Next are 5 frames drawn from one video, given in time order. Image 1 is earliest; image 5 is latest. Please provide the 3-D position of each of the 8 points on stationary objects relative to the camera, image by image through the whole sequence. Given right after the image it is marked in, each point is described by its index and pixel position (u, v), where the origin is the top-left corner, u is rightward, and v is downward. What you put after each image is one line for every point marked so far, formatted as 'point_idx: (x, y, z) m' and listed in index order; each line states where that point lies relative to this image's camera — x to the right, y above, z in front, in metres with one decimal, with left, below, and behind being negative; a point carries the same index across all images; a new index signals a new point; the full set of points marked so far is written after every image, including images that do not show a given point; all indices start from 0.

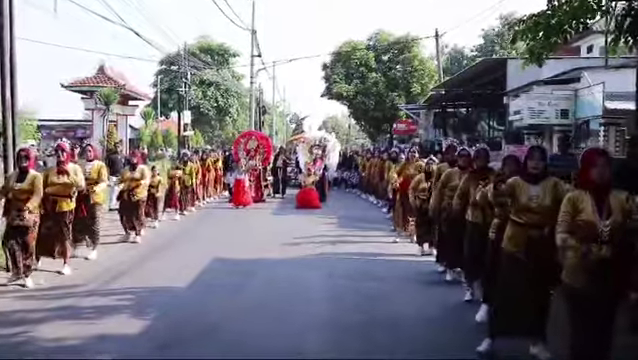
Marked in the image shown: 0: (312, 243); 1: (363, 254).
0: (-0.1, -1.0, +15.6) m
1: (+0.6, -1.1, +14.0) m
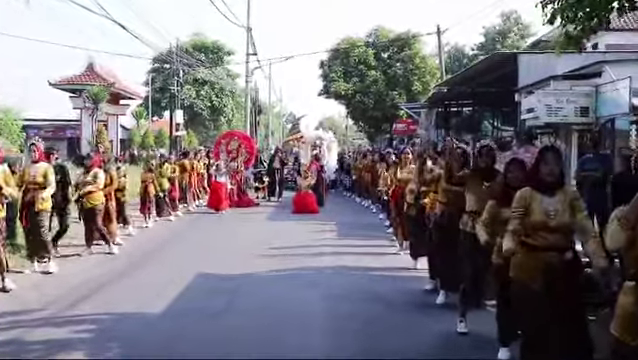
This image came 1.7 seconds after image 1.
0: (-0.2, -1.1, +14.1) m
1: (+0.6, -1.1, +12.4) m
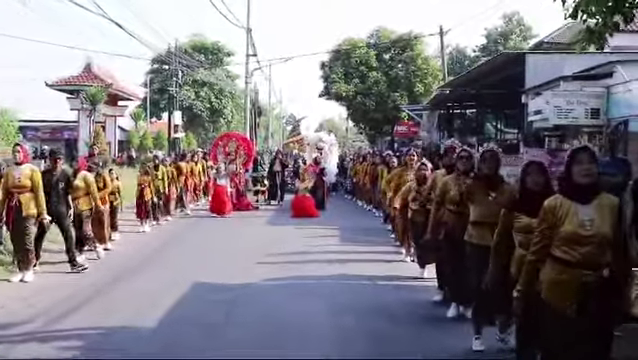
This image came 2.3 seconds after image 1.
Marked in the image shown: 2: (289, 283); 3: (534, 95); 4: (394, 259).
0: (-0.1, -1.2, +13.5) m
1: (+0.6, -1.2, +11.8) m
2: (-0.4, -1.2, +11.2) m
3: (+4.5, +1.8, +19.5) m
4: (+1.1, -1.2, +13.7) m
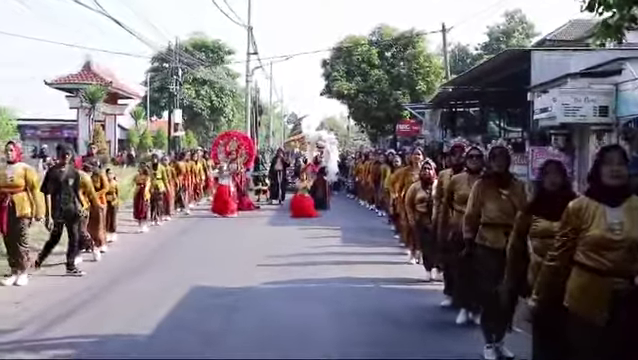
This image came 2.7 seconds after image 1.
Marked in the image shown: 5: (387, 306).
0: (-0.1, -1.2, +13.1) m
1: (+0.7, -1.2, +11.5) m
2: (-0.3, -1.2, +10.8) m
3: (+4.5, +1.8, +19.1) m
4: (+1.1, -1.2, +13.4) m
5: (+0.7, -1.3, +9.7) m
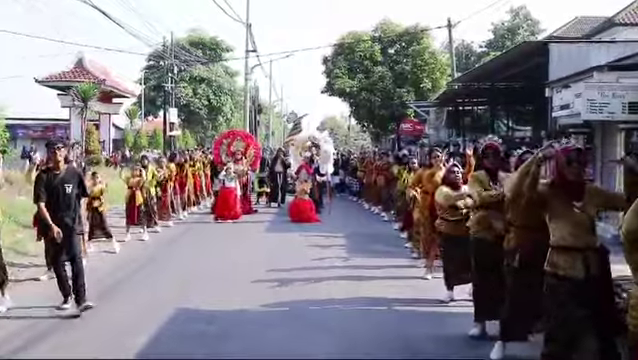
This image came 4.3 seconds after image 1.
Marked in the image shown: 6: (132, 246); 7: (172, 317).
0: (-0.1, -1.2, +11.7) m
1: (+0.7, -1.3, +10.0) m
2: (-0.3, -1.3, +9.4) m
3: (+4.6, +1.7, +17.7) m
4: (+1.2, -1.2, +11.9) m
5: (+0.8, -1.4, +8.2) m
6: (-3.3, -1.1, +15.7) m
7: (-1.4, -1.3, +9.0) m
